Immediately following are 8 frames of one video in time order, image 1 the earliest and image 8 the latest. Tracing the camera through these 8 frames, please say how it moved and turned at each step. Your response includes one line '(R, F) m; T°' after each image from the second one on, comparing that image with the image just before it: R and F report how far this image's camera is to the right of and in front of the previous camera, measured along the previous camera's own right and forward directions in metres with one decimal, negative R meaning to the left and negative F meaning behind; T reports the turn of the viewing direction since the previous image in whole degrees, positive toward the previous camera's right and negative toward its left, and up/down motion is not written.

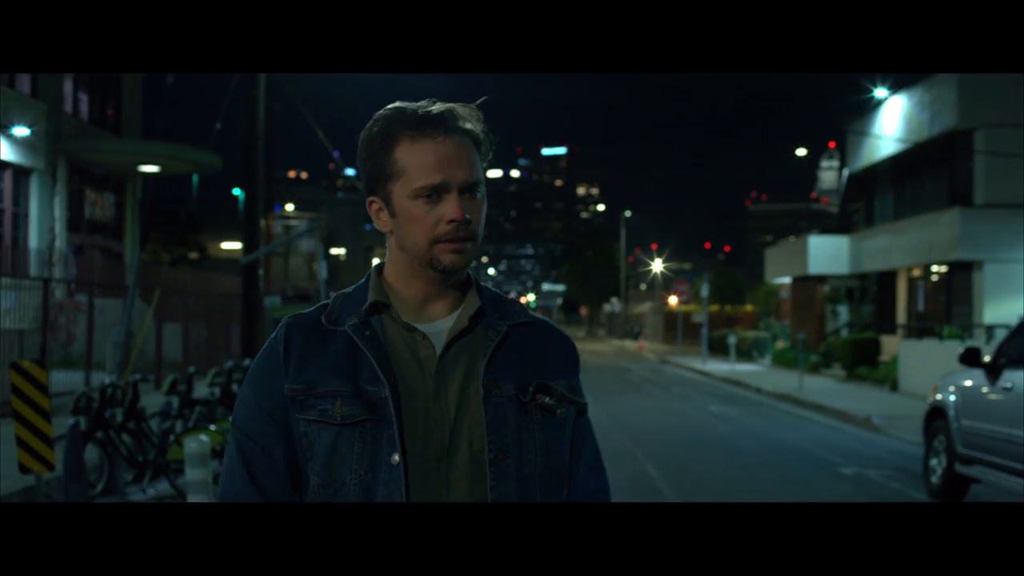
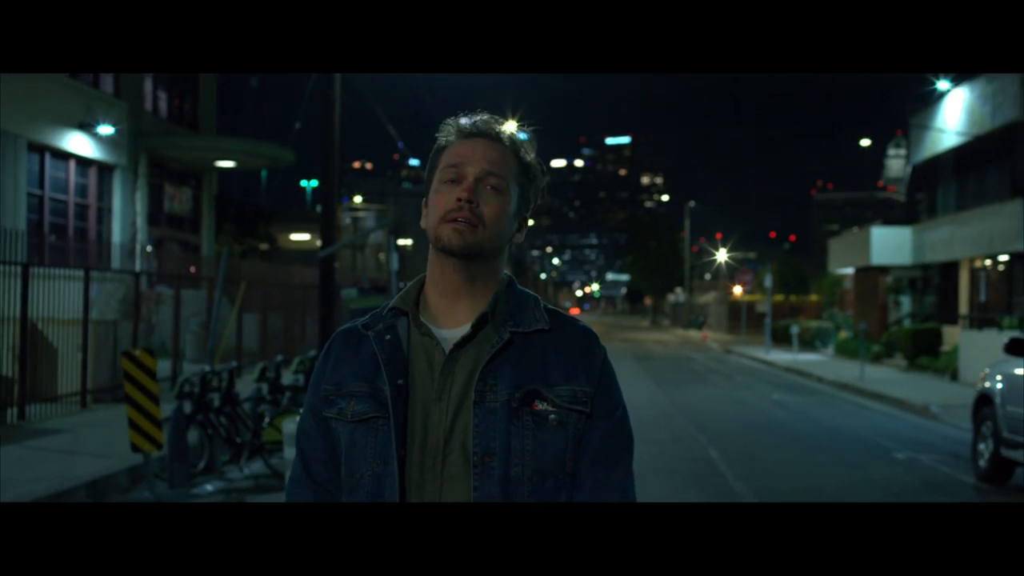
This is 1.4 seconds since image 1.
(0.0, -0.7) m; -3°
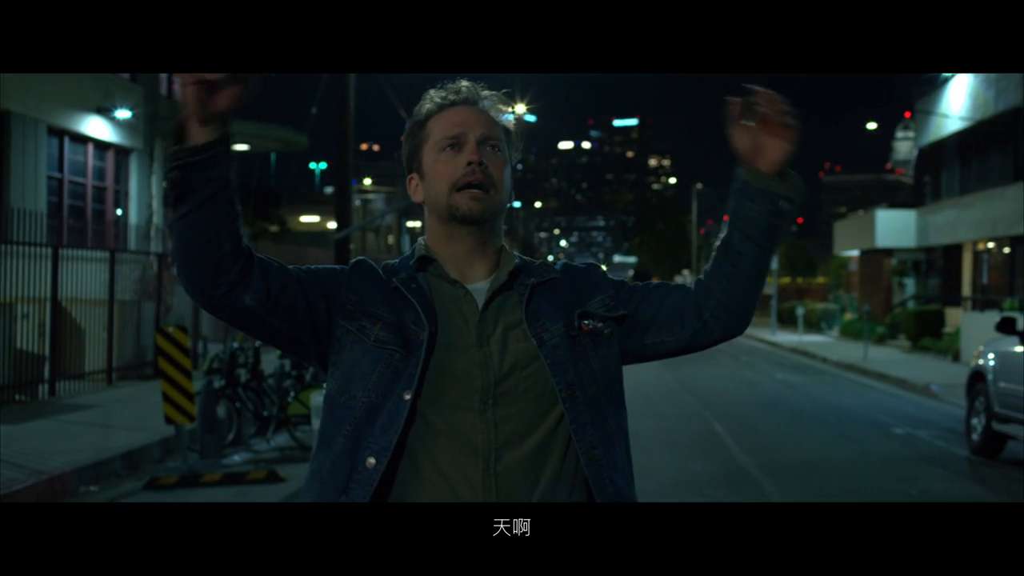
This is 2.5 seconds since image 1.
(-0.1, -0.5) m; 0°
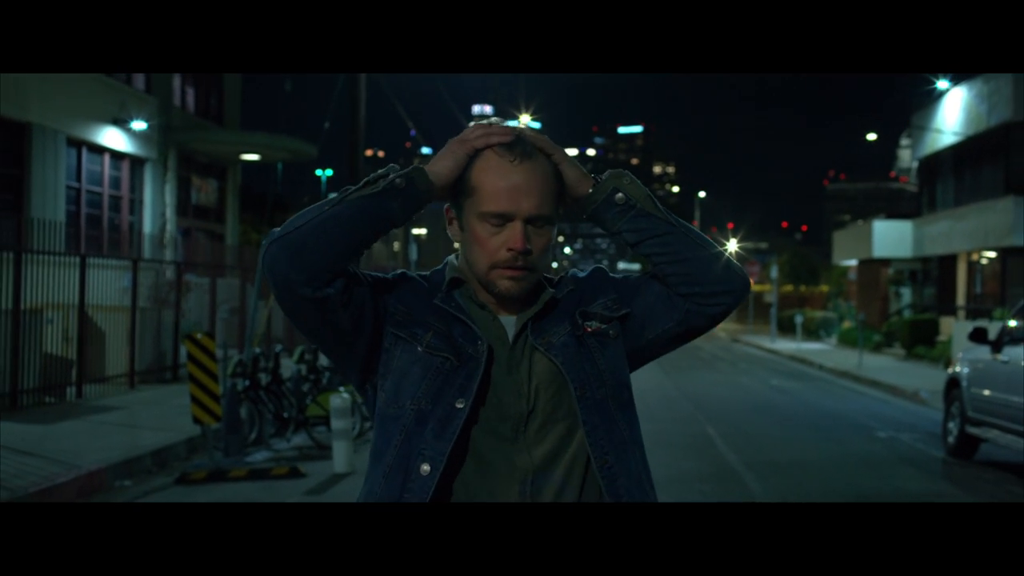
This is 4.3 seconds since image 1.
(0.0, -0.8) m; 0°
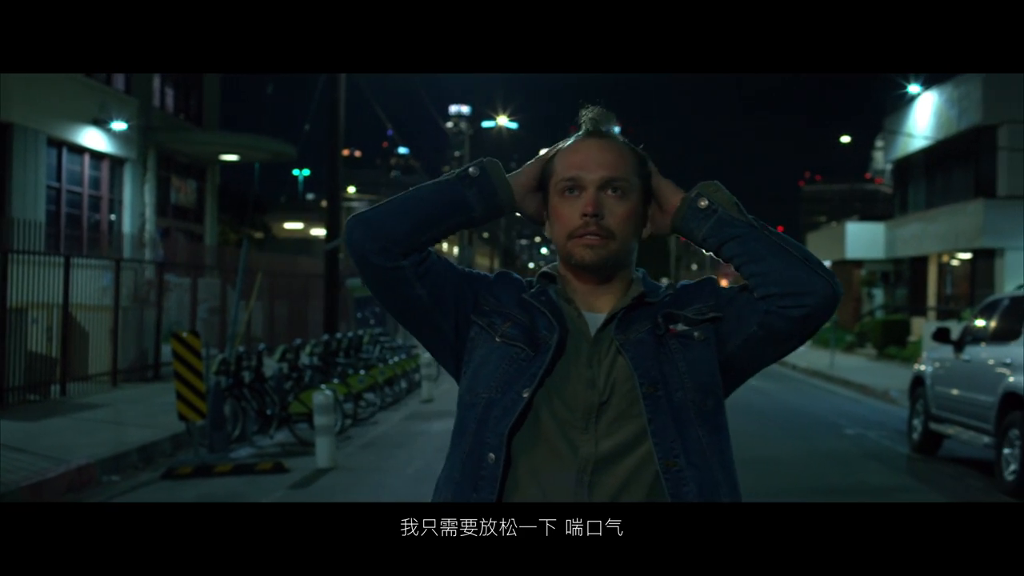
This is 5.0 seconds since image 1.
(0.0, -0.3) m; +1°
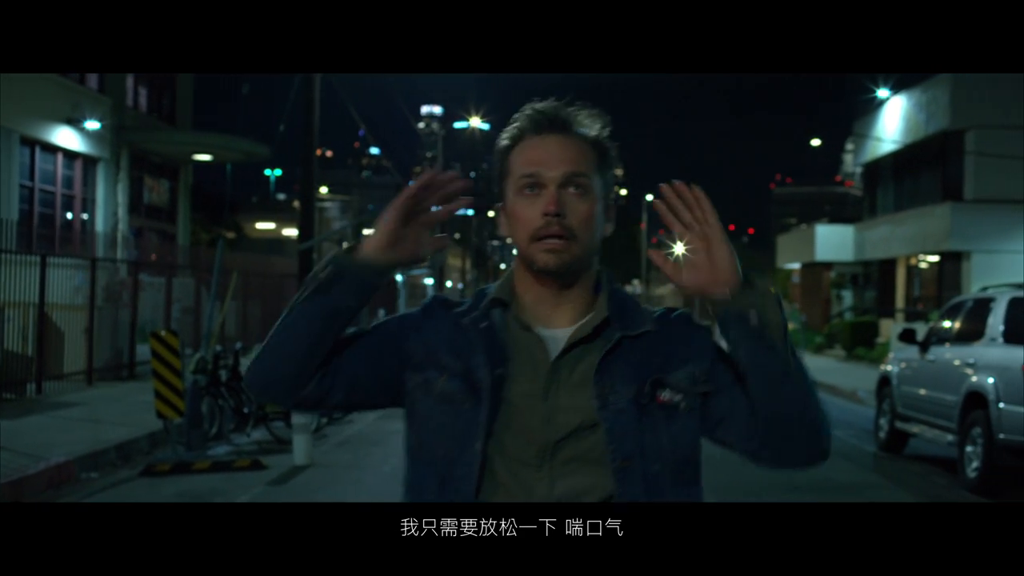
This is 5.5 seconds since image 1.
(0.0, -0.2) m; +1°
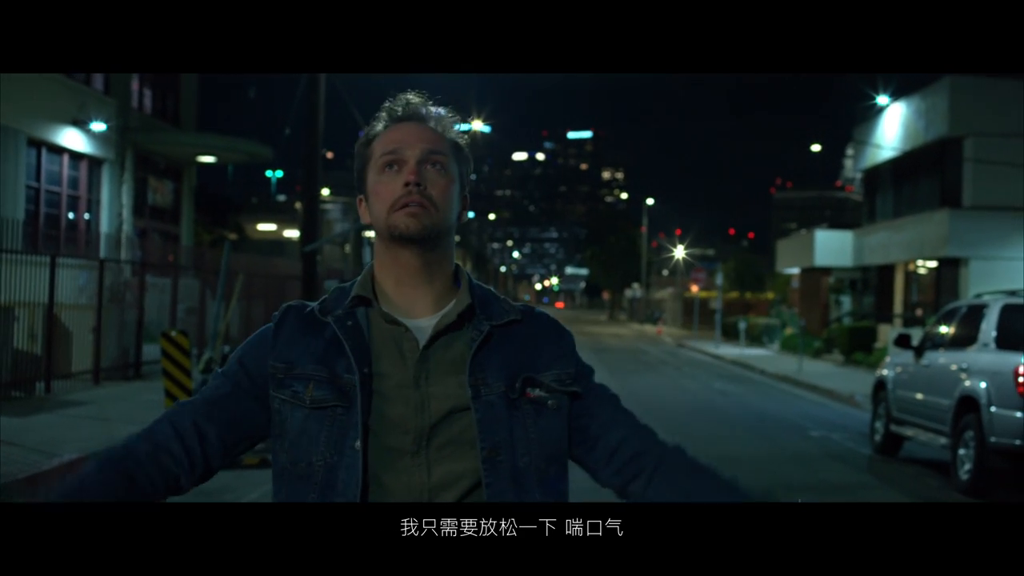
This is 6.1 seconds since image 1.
(0.0, -0.2) m; 0°
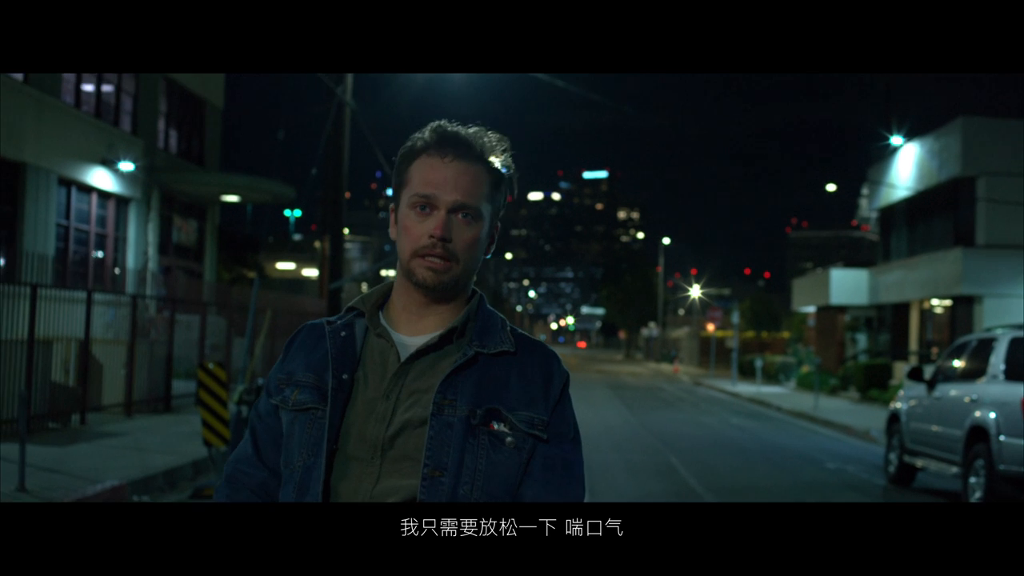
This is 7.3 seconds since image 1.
(-0.1, -0.4) m; -1°
